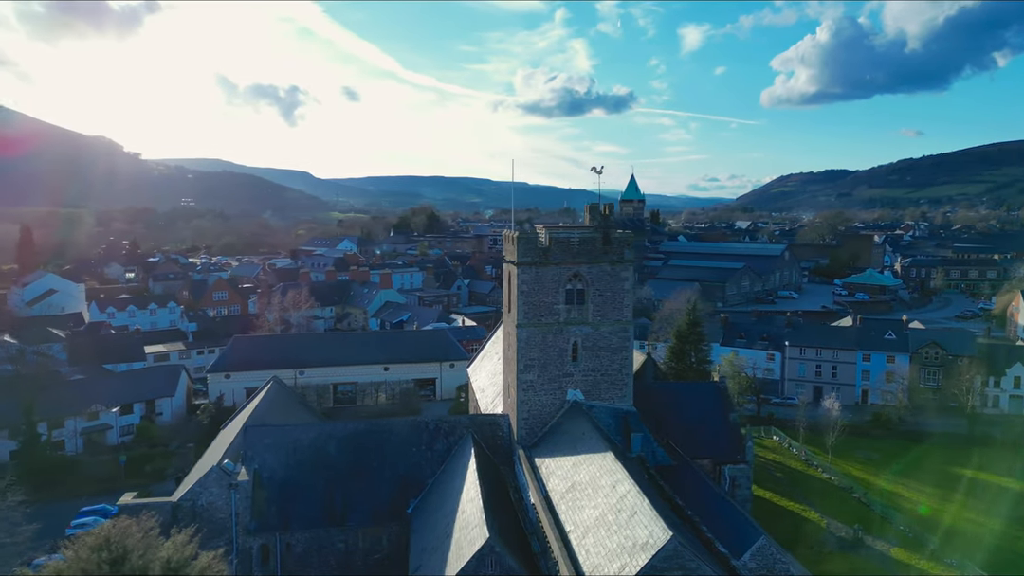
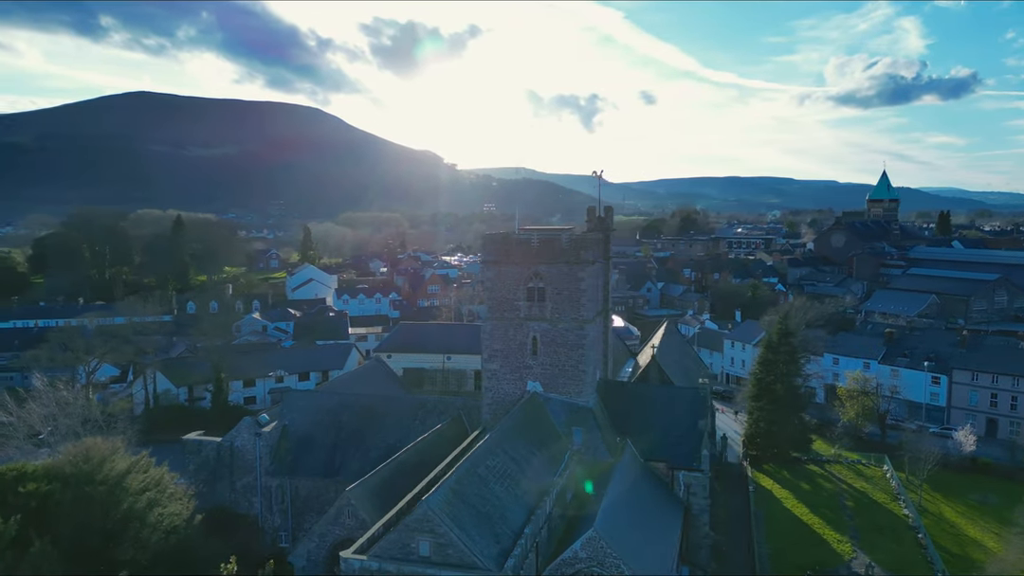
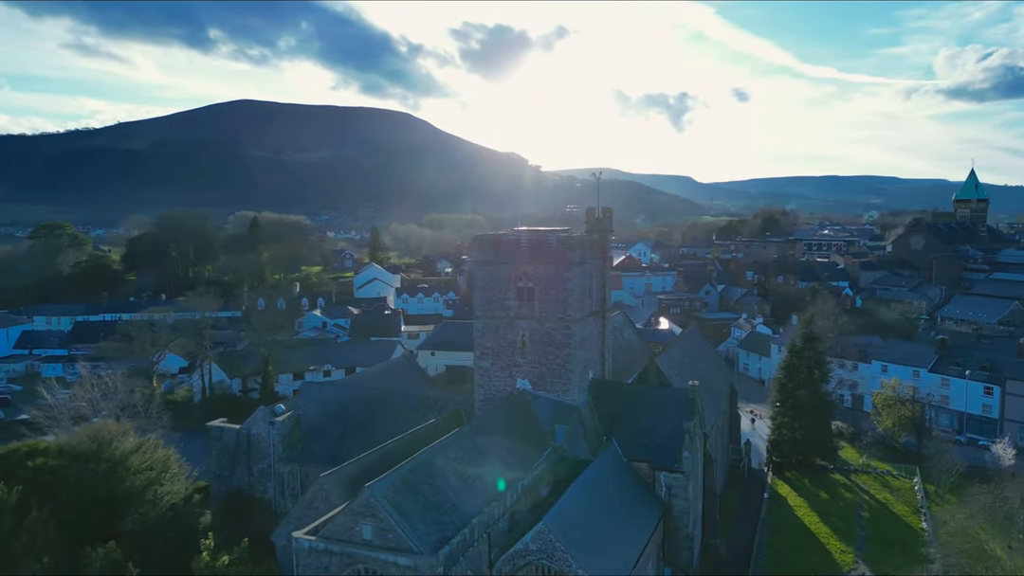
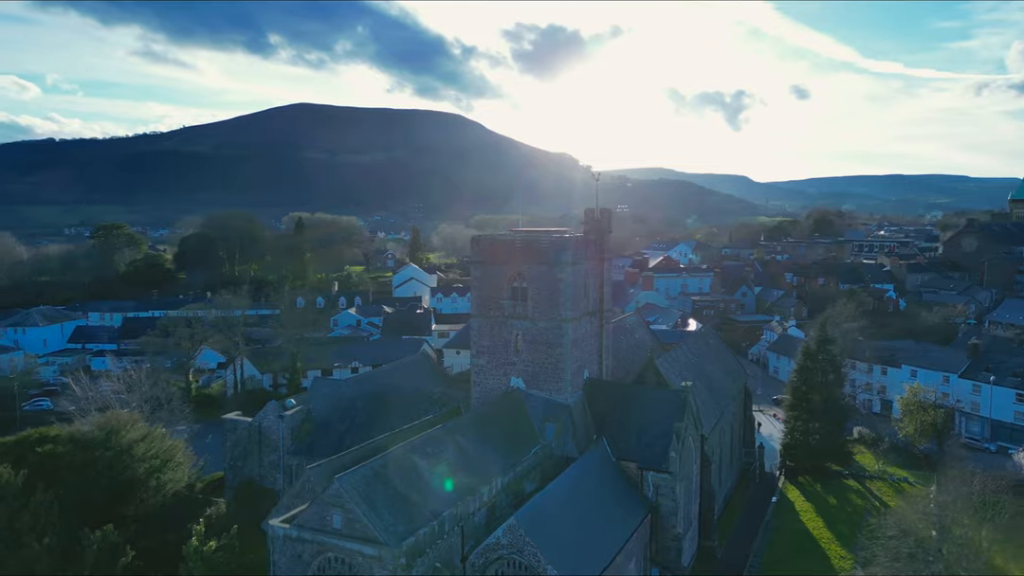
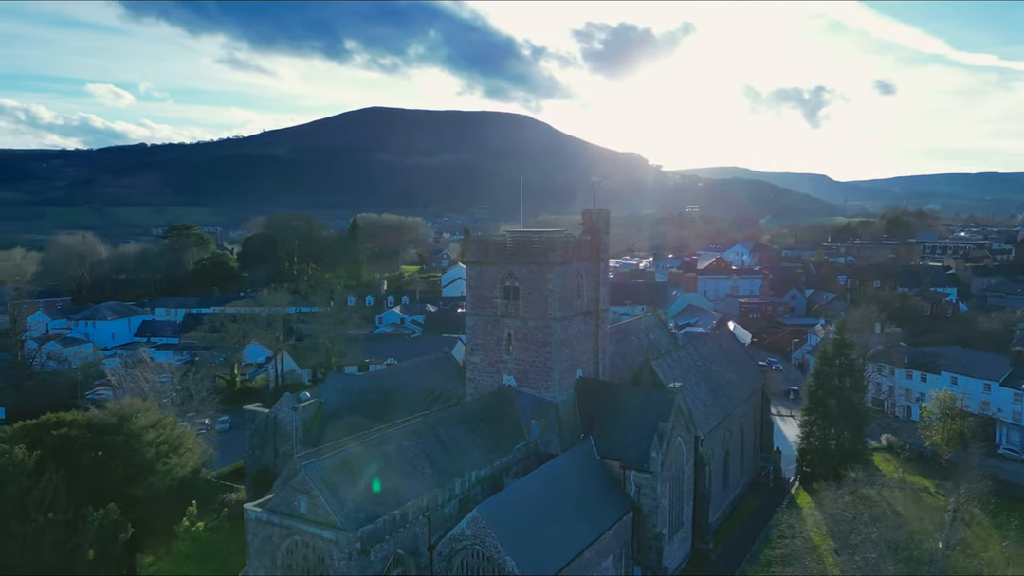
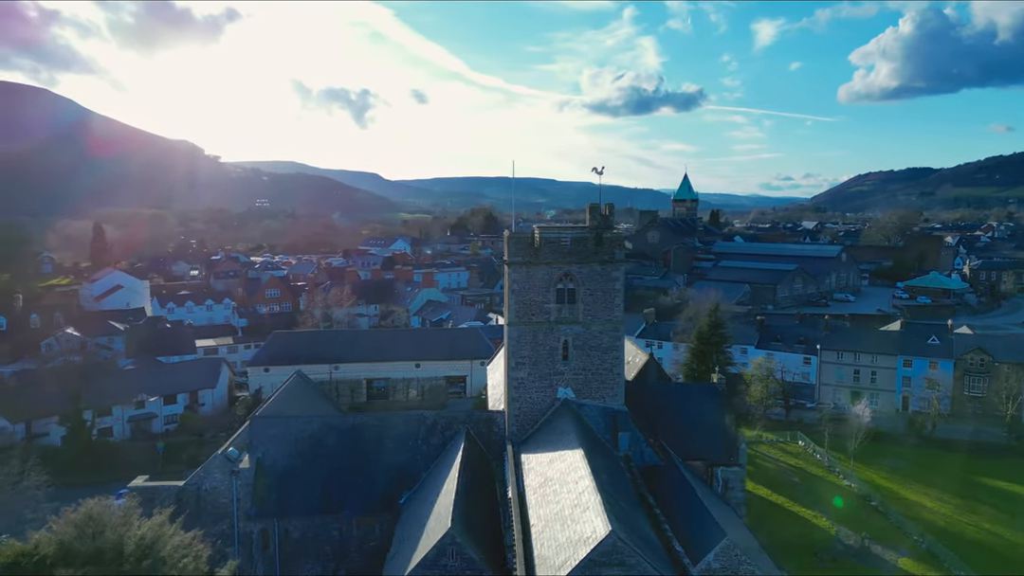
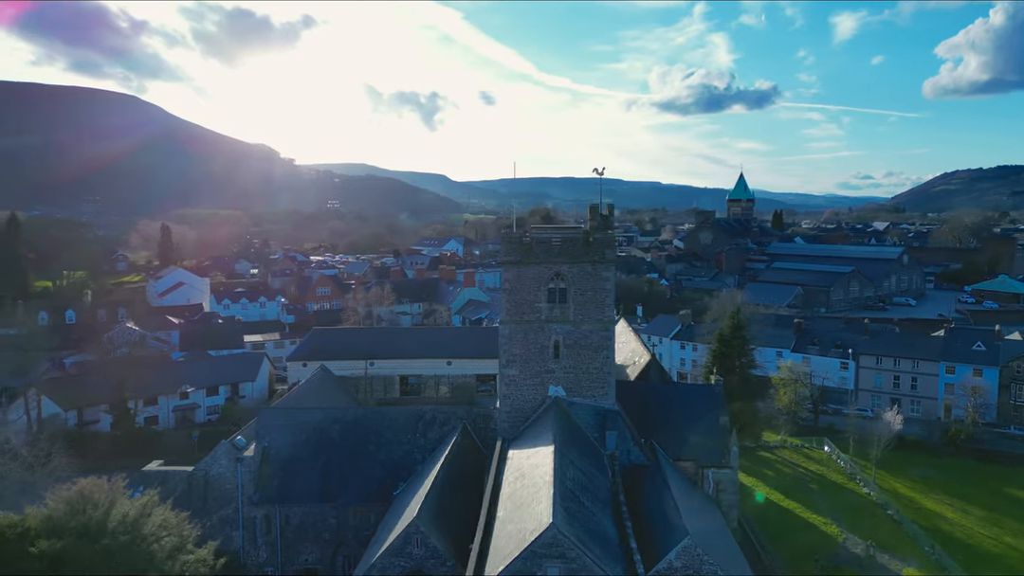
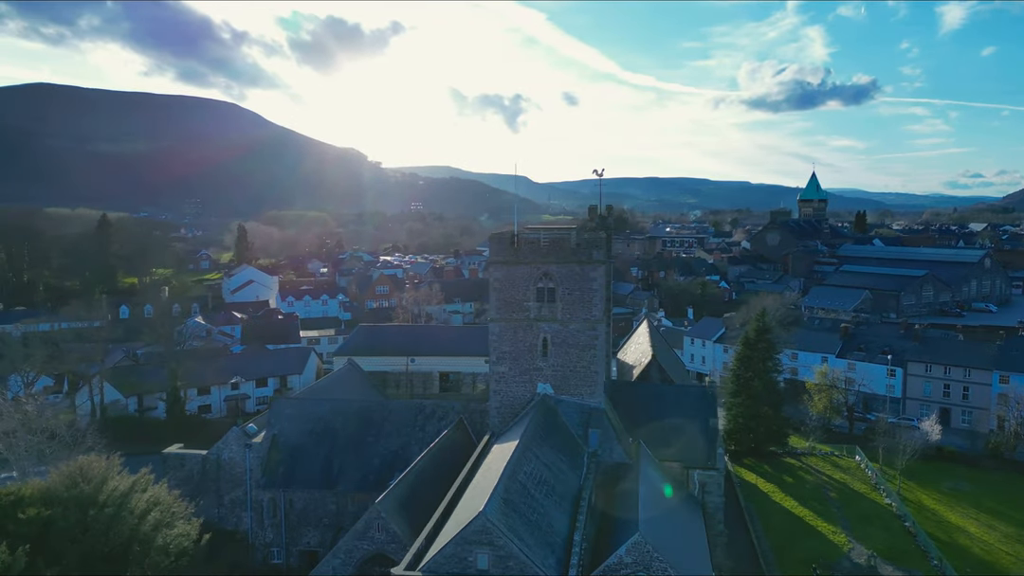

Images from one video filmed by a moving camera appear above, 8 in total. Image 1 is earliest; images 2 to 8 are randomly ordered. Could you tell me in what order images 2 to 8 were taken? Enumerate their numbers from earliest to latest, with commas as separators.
6, 7, 8, 2, 3, 4, 5
